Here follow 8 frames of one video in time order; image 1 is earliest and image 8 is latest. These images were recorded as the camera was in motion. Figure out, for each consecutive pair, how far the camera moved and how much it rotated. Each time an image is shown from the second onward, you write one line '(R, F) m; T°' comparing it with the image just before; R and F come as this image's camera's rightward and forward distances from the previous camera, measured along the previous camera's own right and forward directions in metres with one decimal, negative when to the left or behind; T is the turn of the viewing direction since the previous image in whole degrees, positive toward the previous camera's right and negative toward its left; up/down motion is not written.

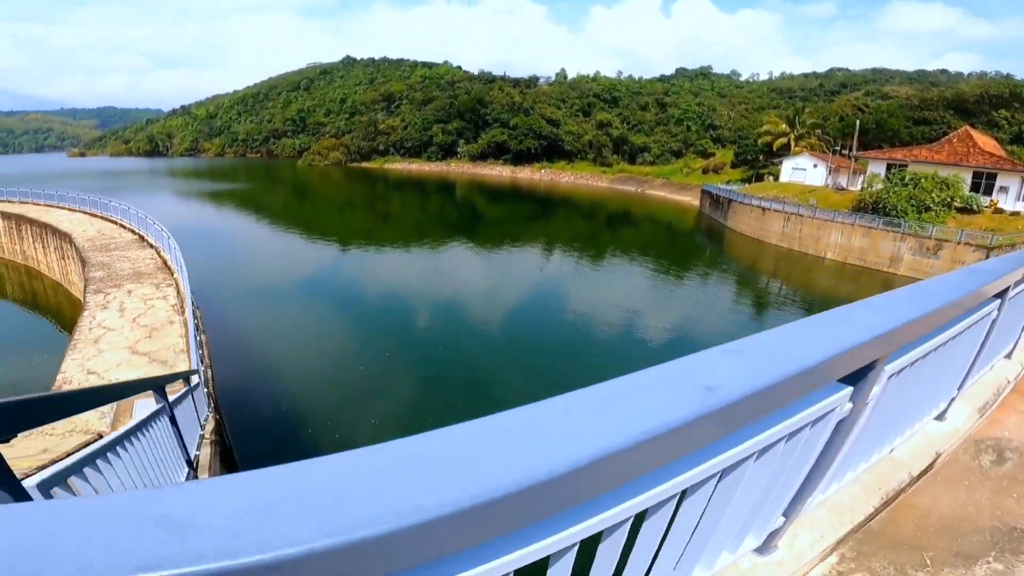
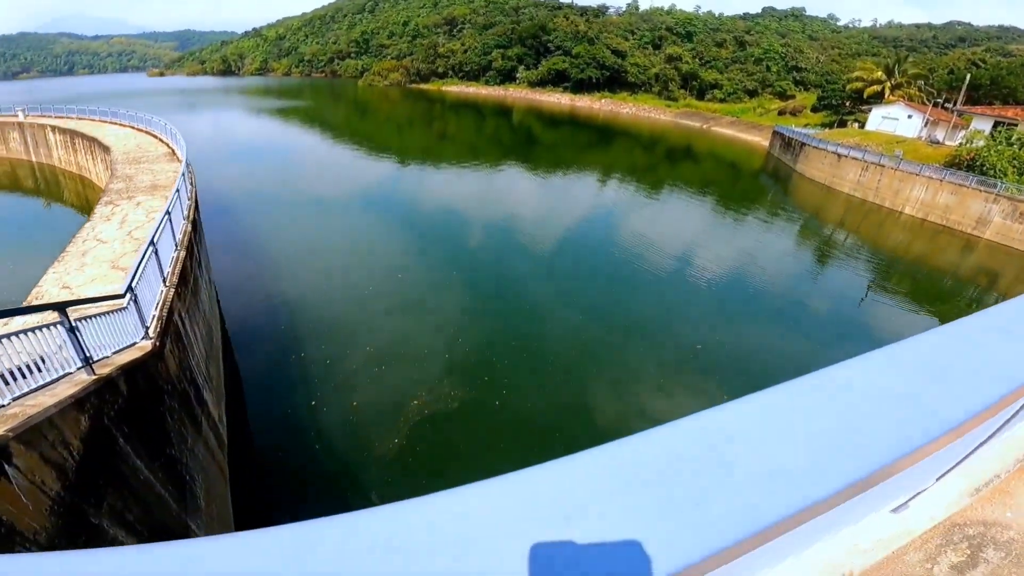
(+0.9, +0.8) m; -4°
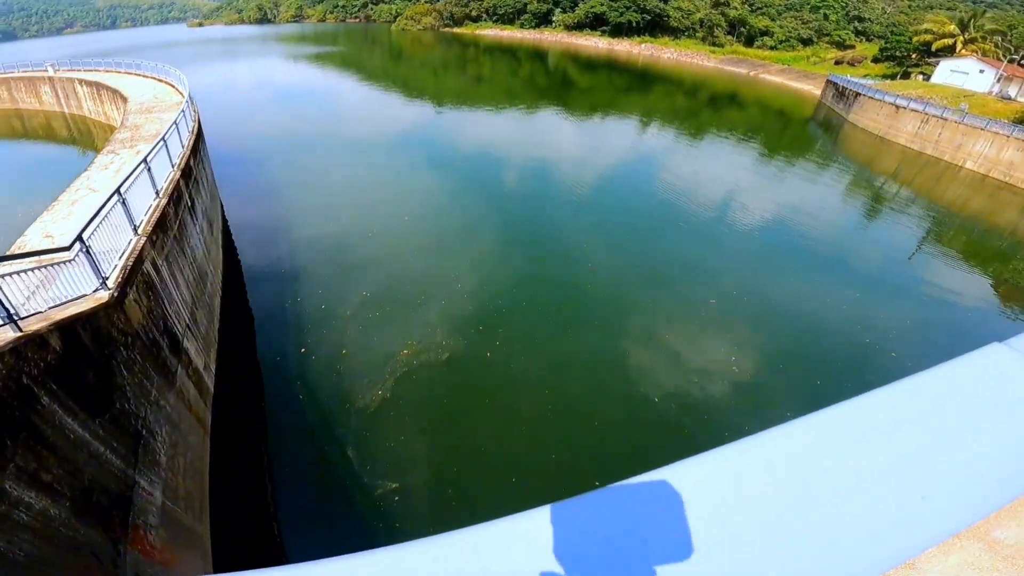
(+0.6, +0.4) m; -3°
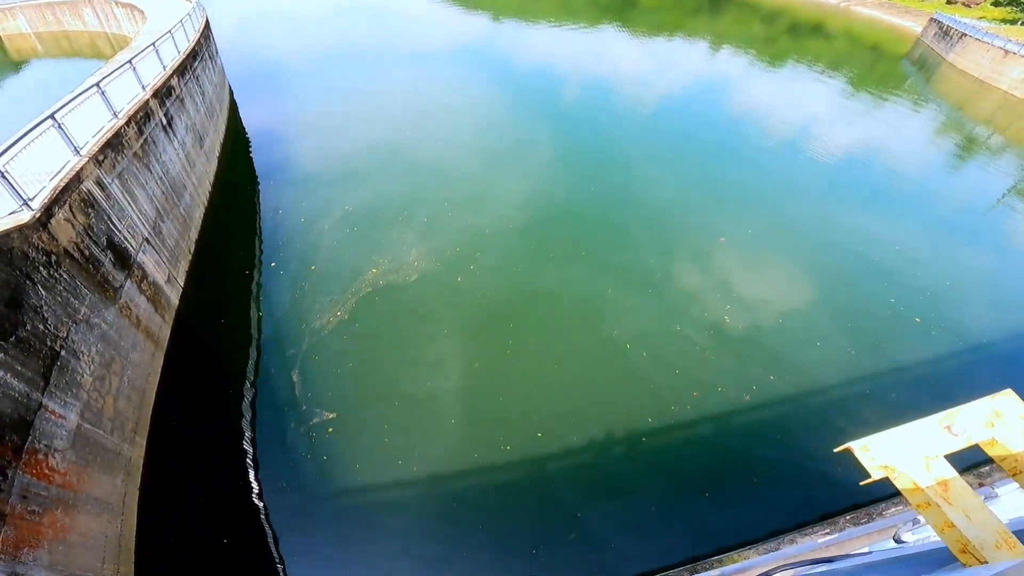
(+1.0, +0.4) m; -2°
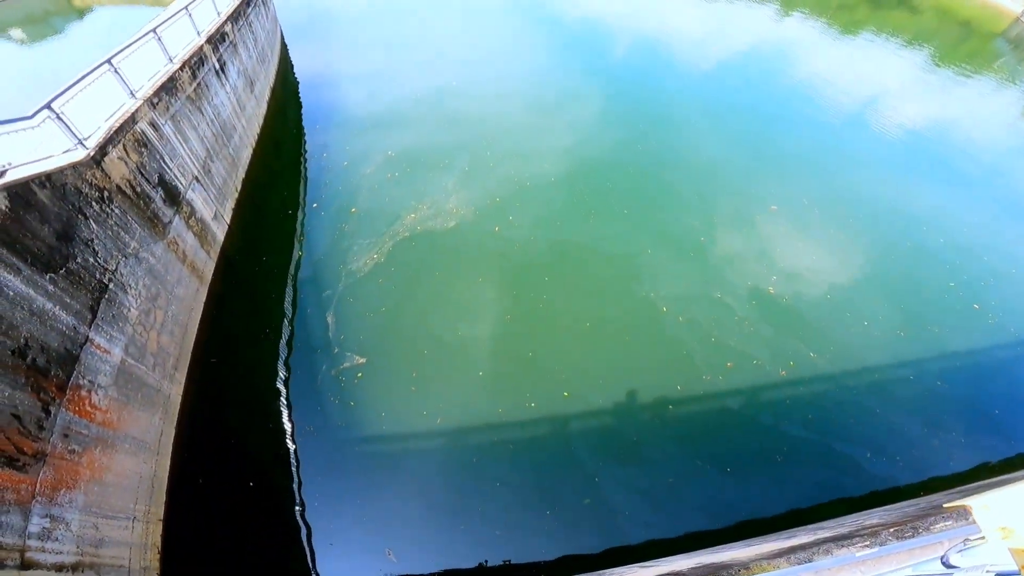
(-0.1, +0.3) m; -4°
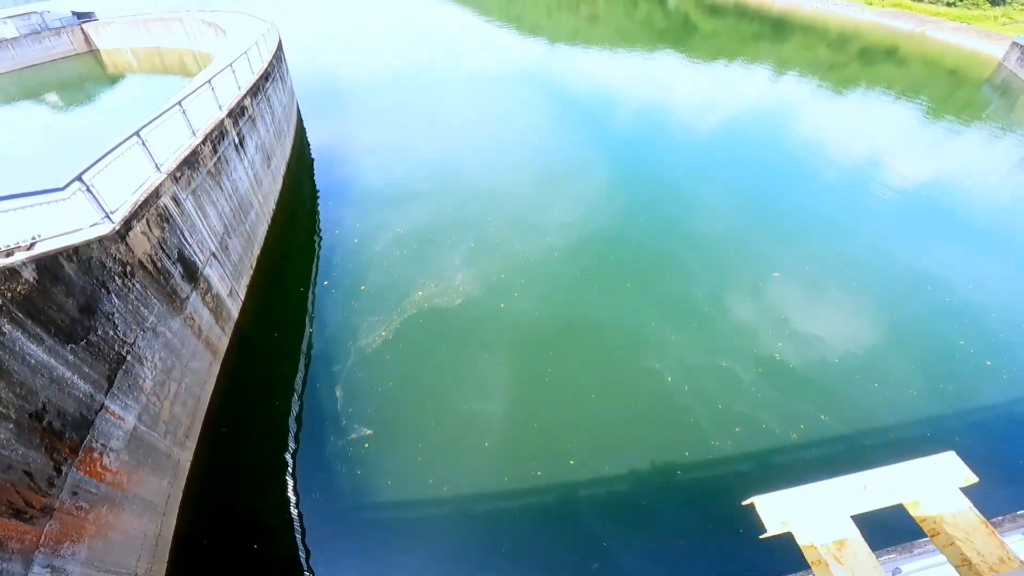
(+0.1, -0.2) m; -1°
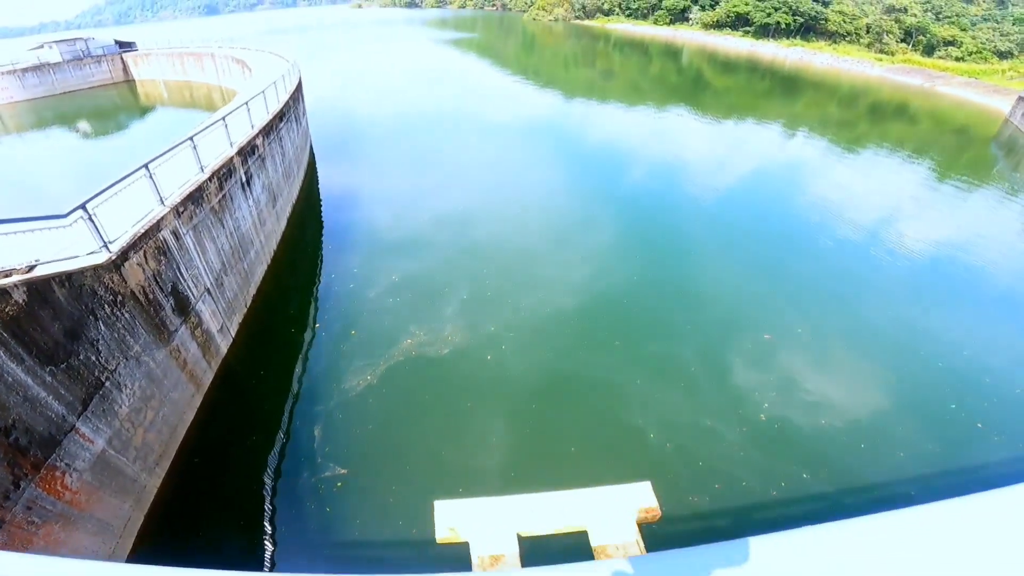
(+0.4, -0.2) m; 0°
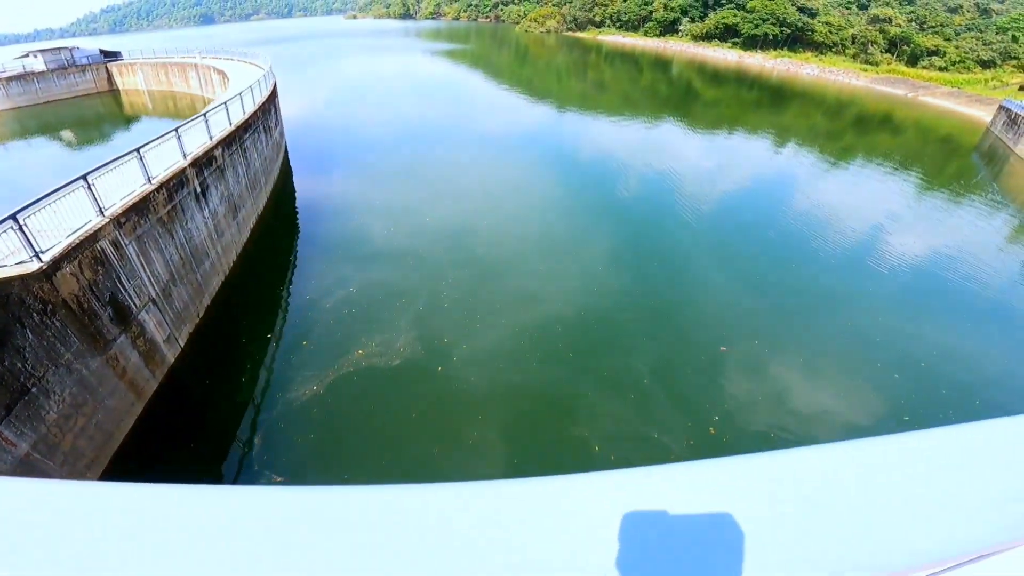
(+0.8, -0.4) m; +2°
